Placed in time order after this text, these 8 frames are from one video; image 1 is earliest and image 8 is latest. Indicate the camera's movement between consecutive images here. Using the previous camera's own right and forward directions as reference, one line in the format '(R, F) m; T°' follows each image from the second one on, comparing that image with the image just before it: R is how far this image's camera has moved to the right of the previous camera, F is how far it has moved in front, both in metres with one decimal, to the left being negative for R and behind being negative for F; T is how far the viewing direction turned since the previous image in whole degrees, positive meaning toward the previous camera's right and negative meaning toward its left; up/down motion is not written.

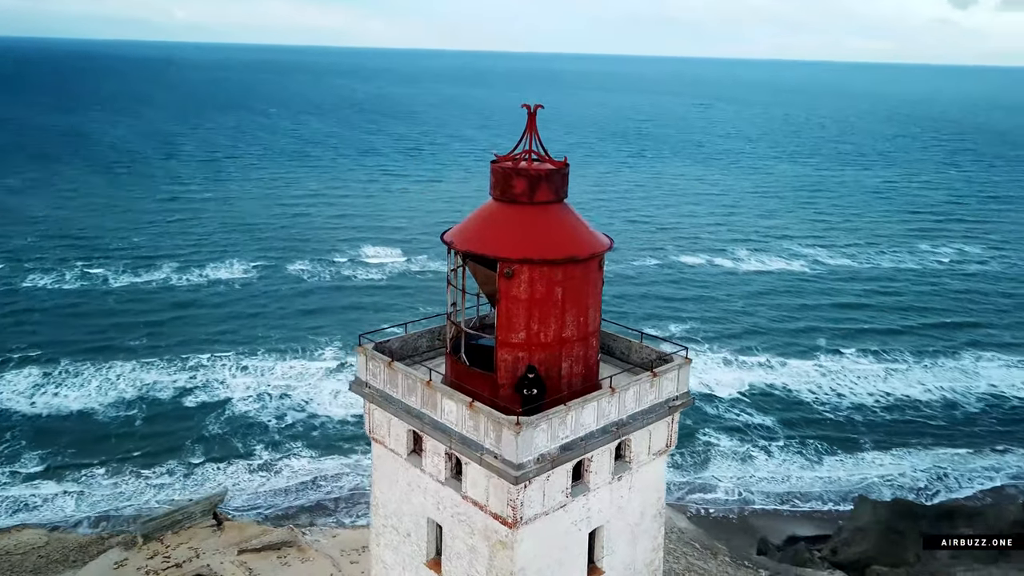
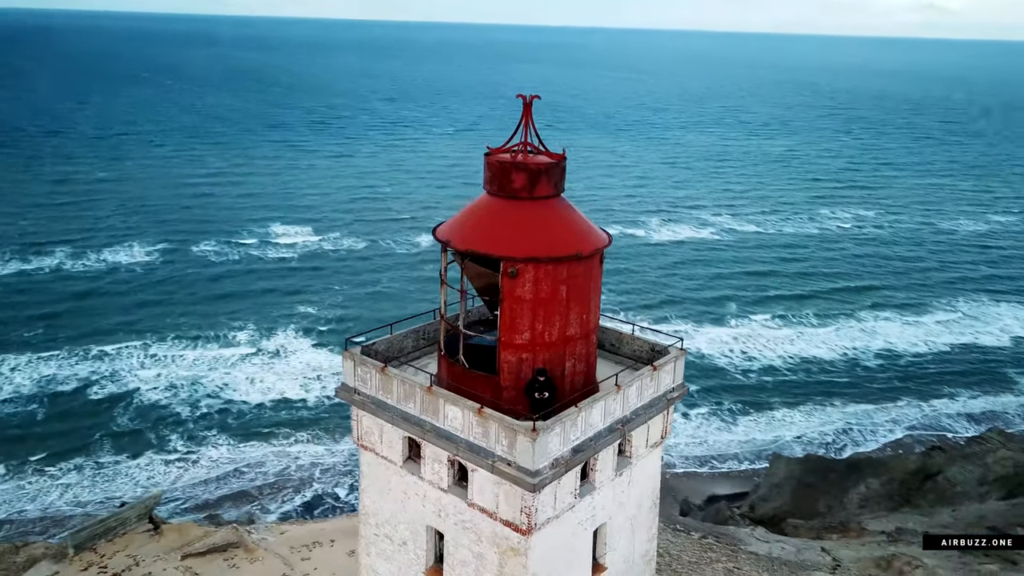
(-0.6, +0.2) m; +6°
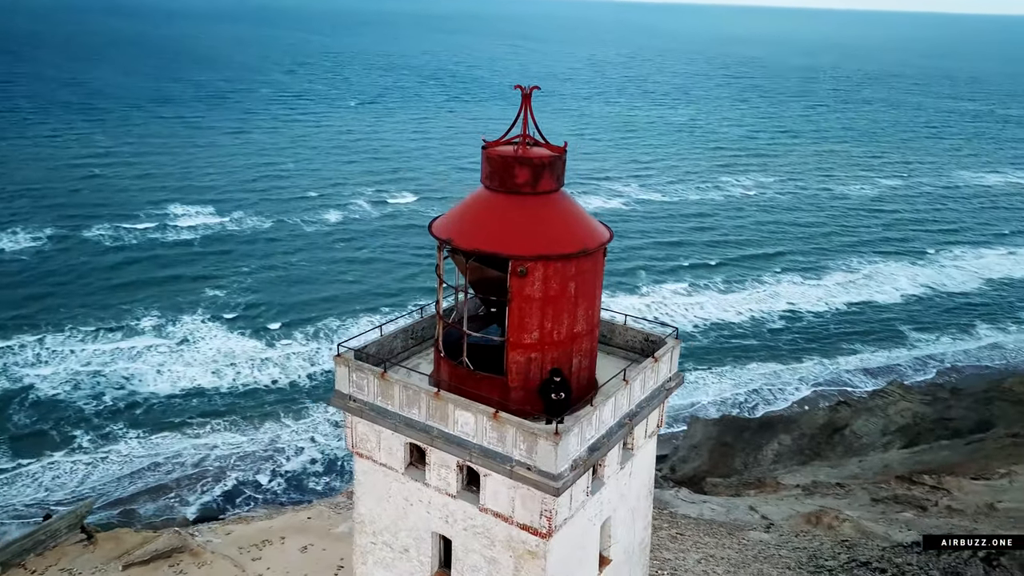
(-0.6, +0.2) m; +6°
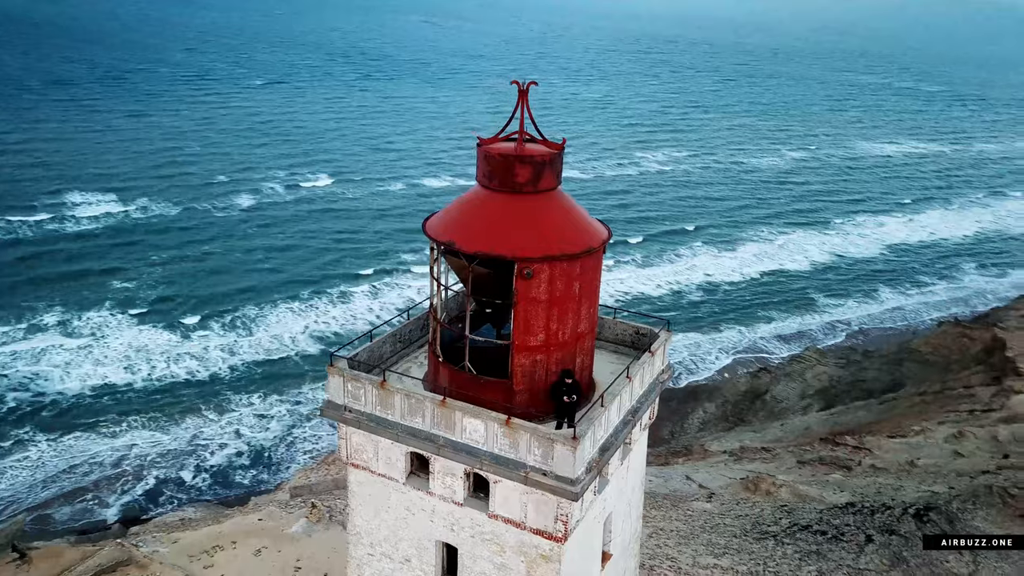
(-0.5, +0.1) m; +6°
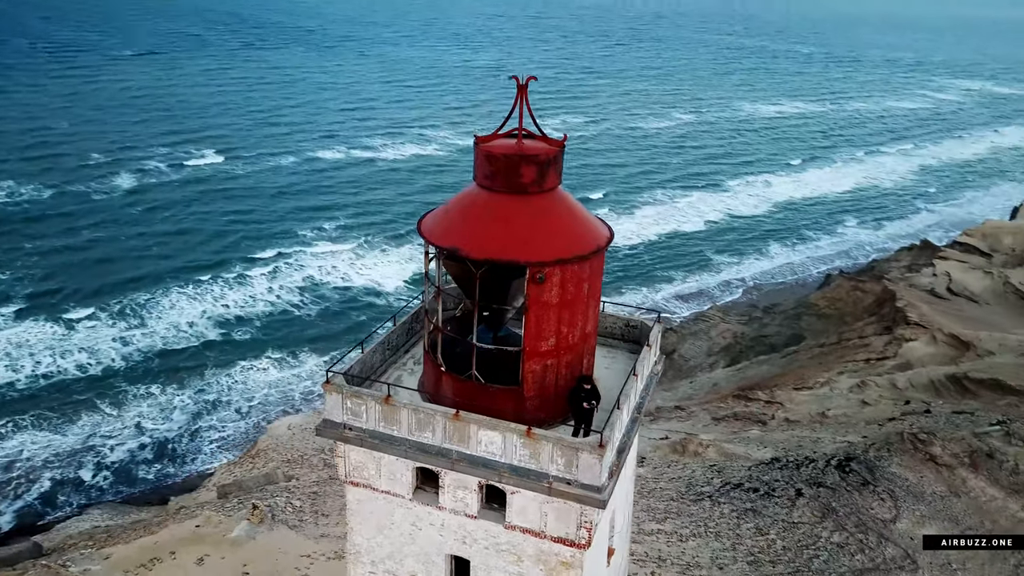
(-0.6, +0.2) m; +7°
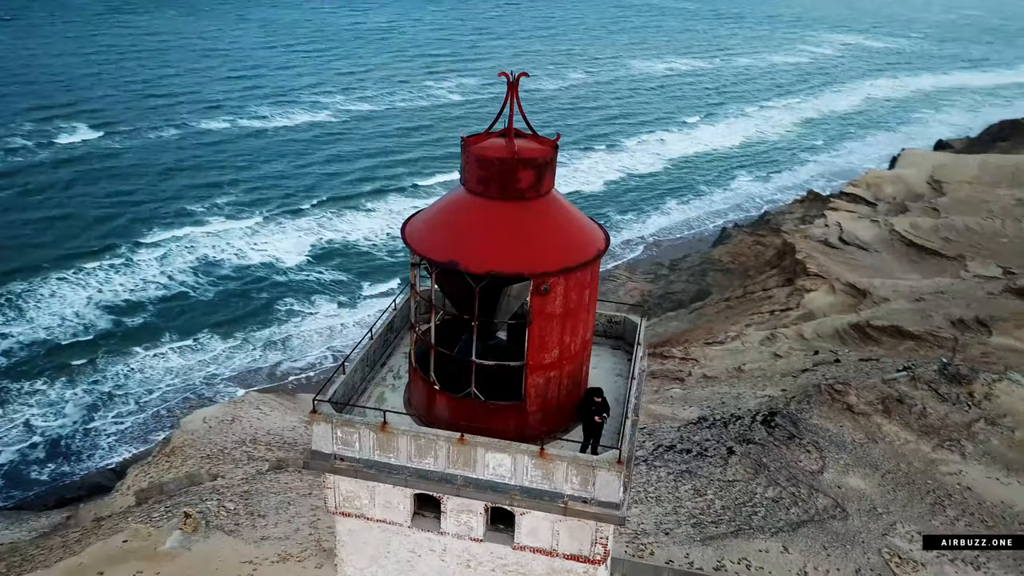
(-0.5, +0.3) m; +7°
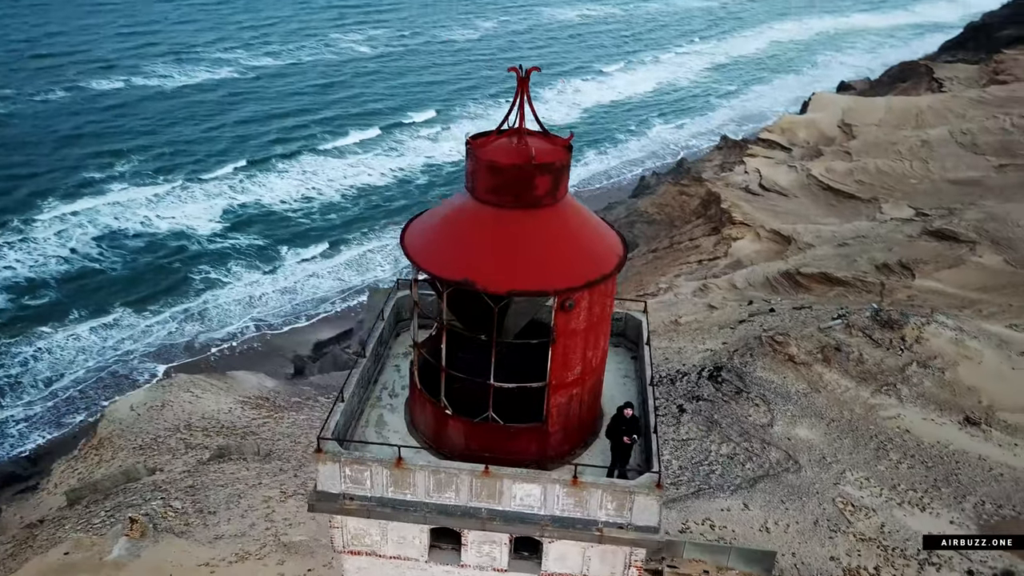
(-0.5, +0.4) m; +6°
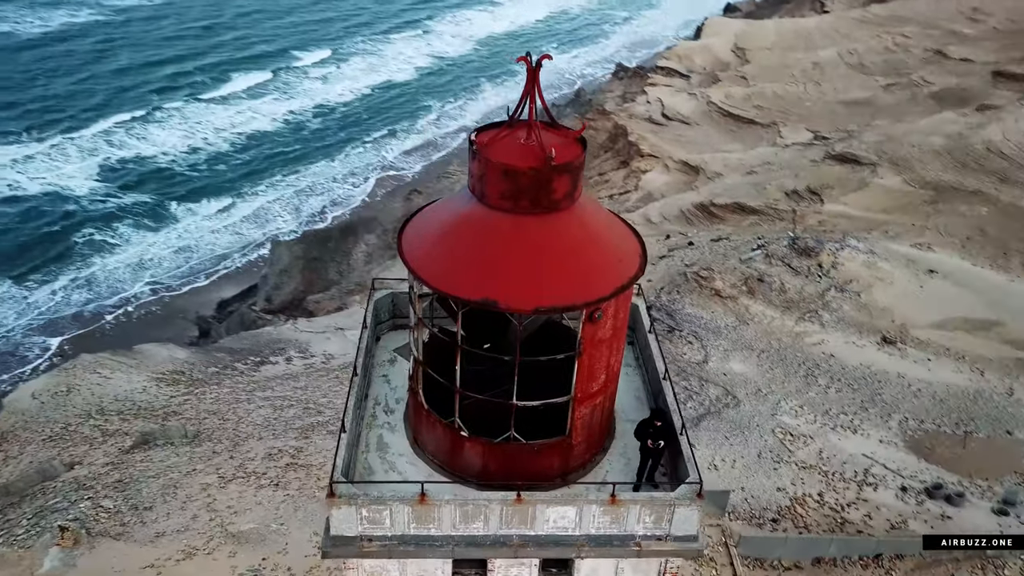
(-0.5, +0.4) m; +7°
